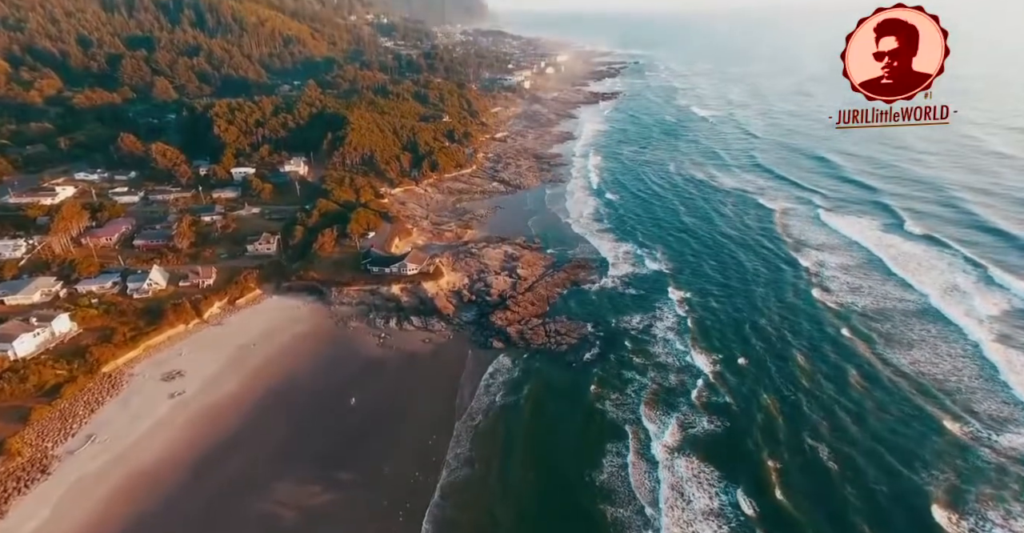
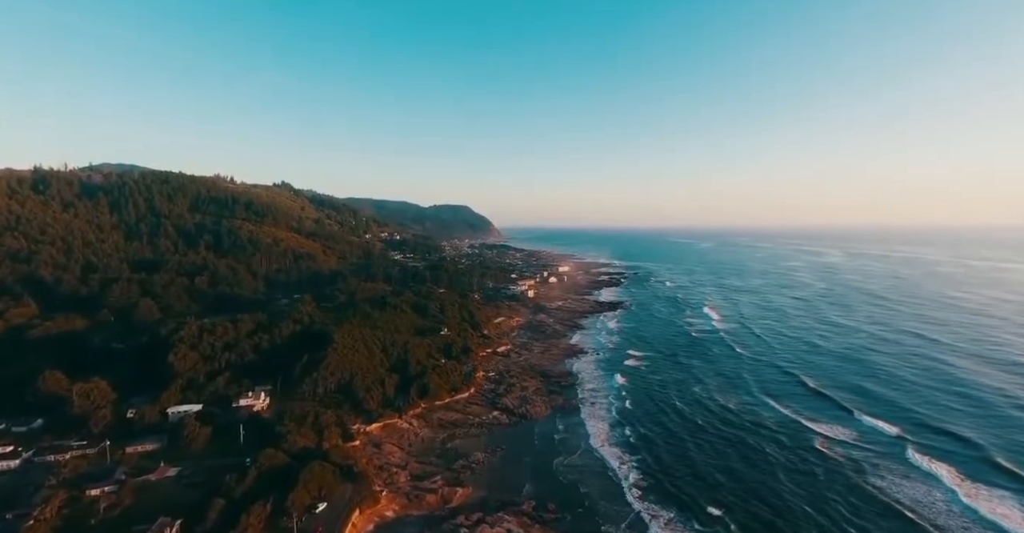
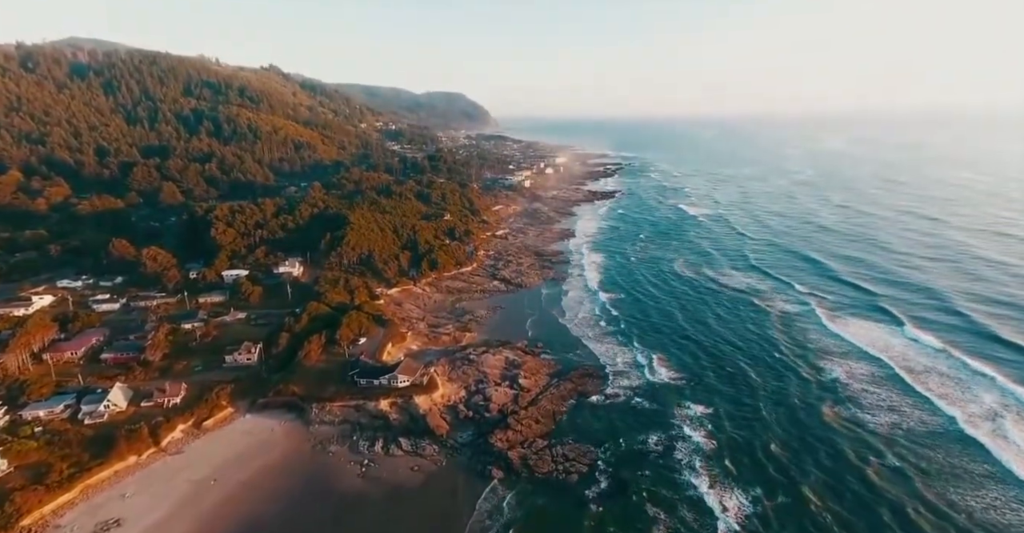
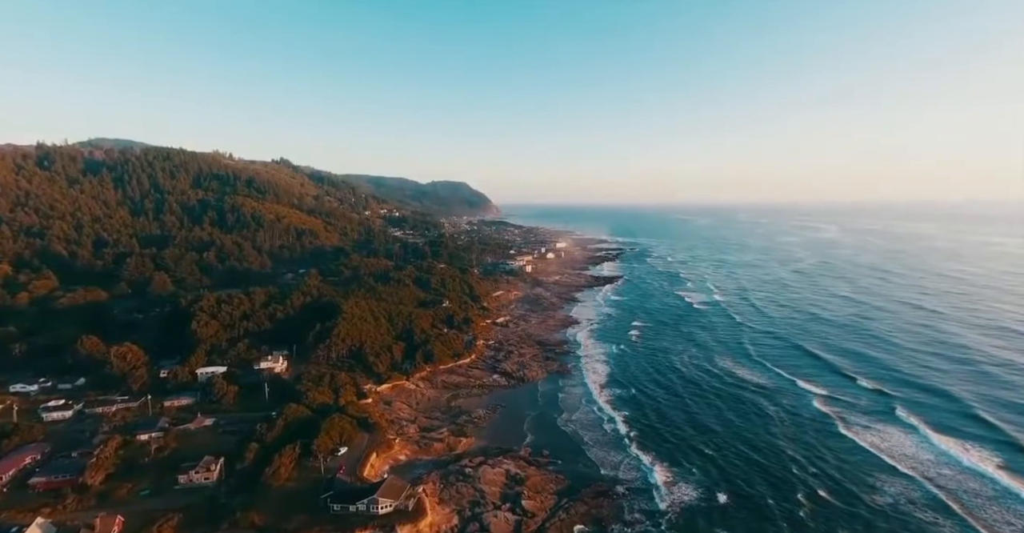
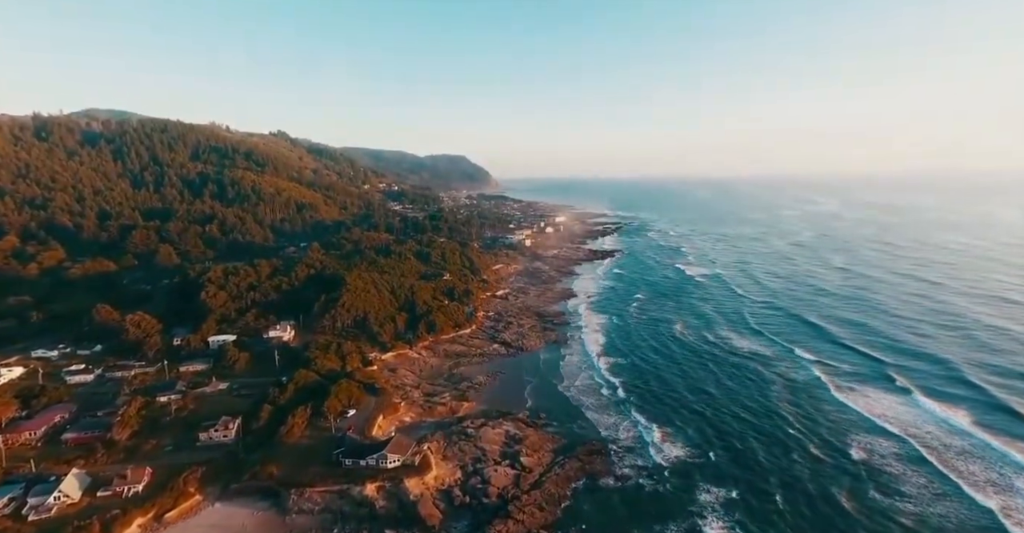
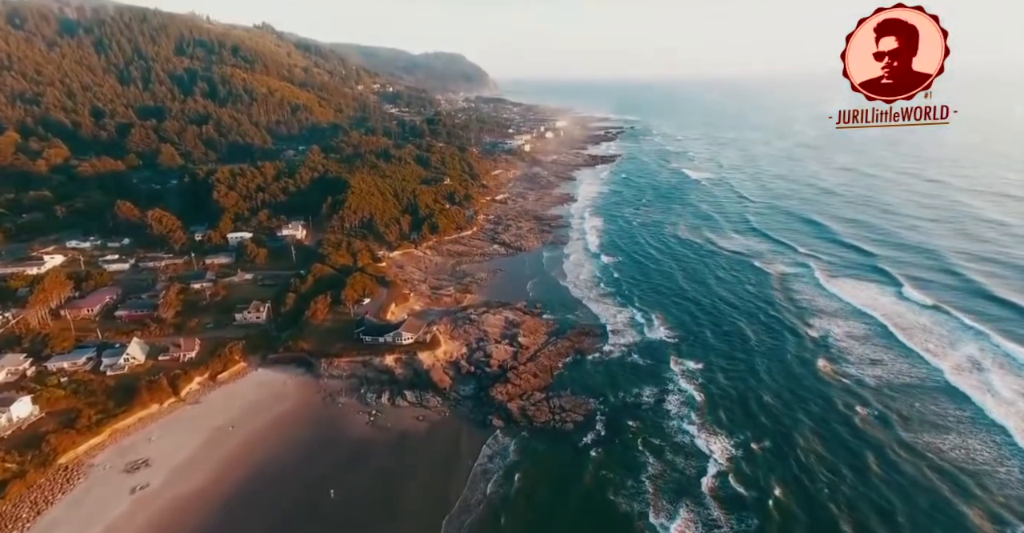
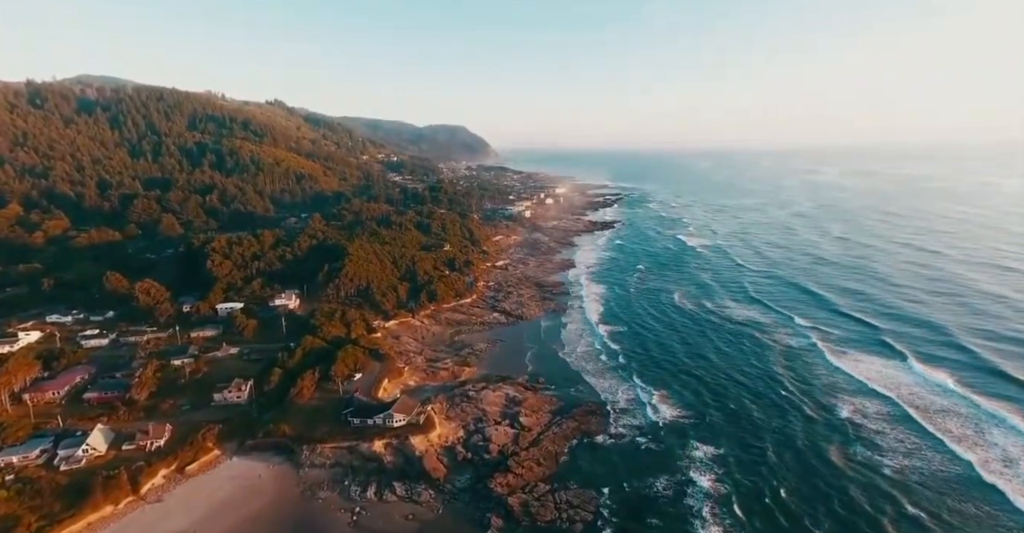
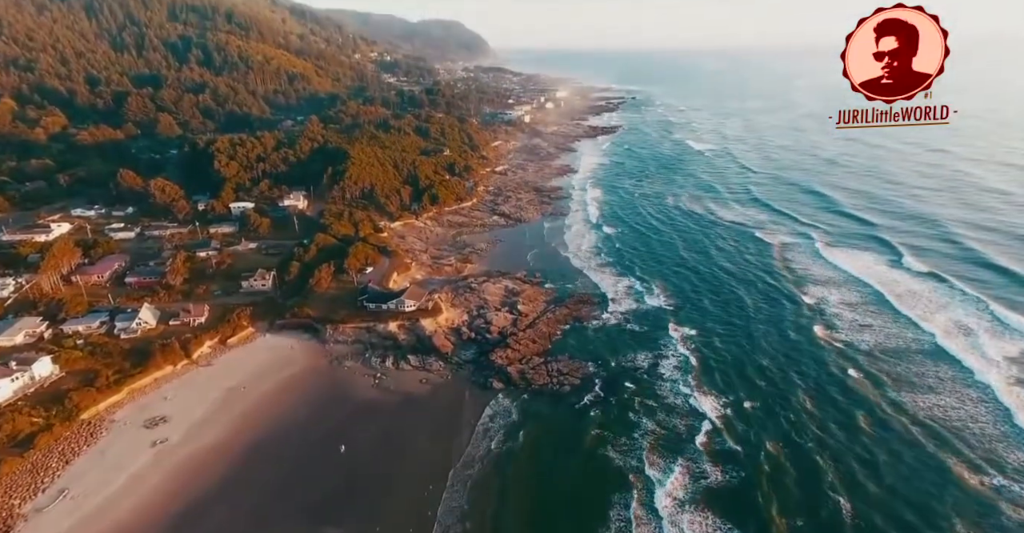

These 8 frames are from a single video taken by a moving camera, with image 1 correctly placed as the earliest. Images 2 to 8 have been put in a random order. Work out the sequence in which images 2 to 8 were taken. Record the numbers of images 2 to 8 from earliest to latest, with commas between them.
8, 6, 3, 7, 5, 4, 2
